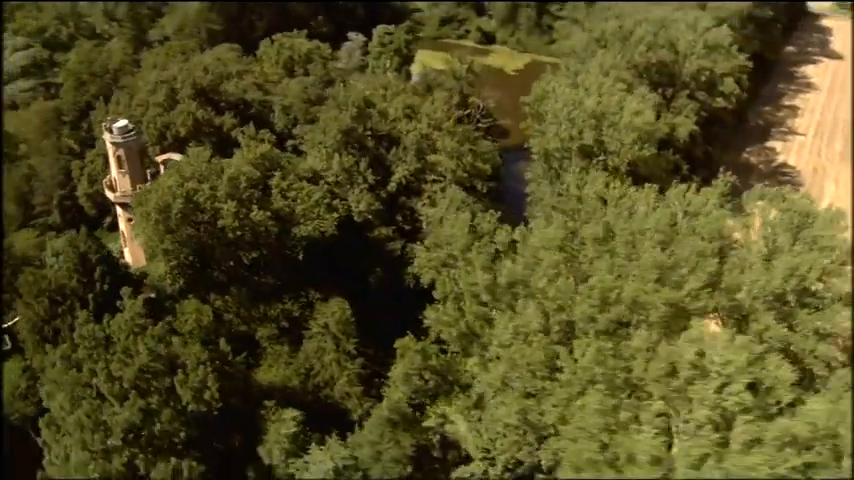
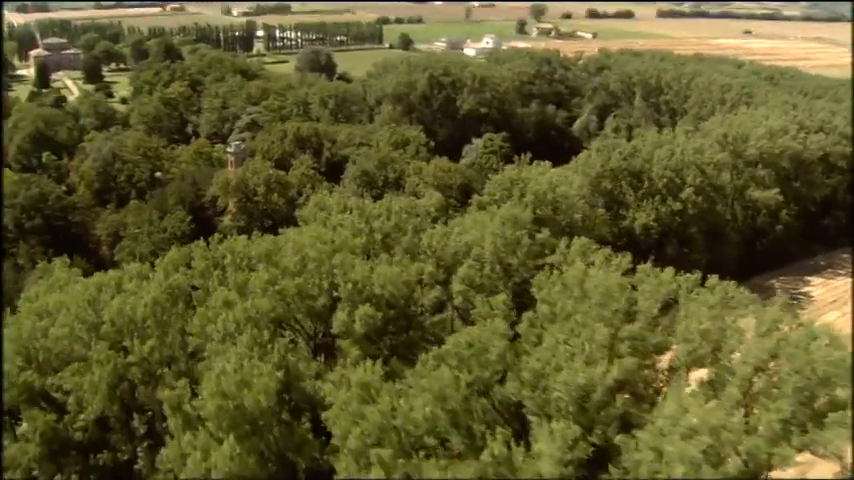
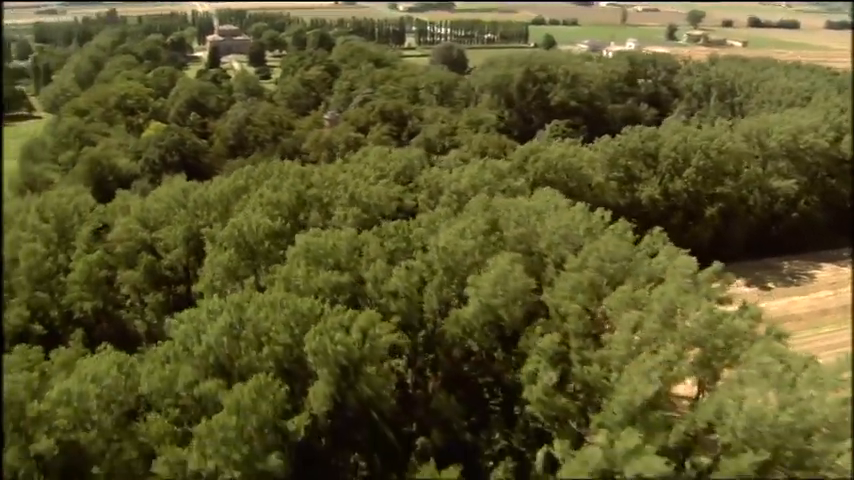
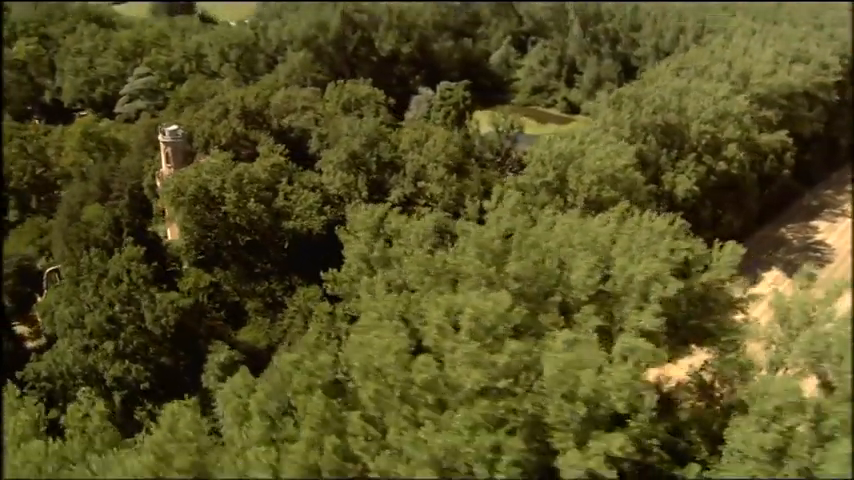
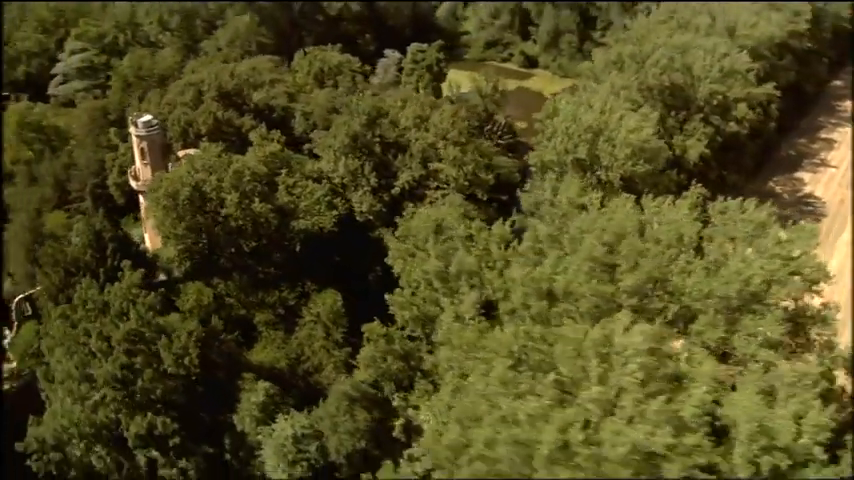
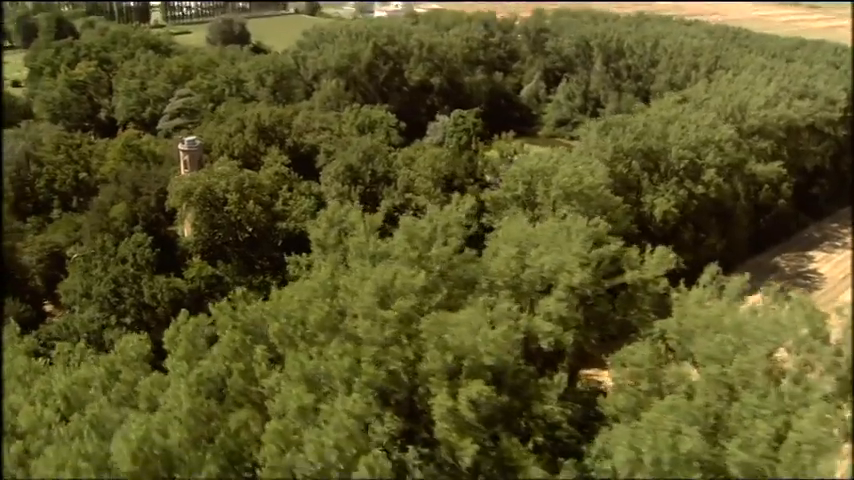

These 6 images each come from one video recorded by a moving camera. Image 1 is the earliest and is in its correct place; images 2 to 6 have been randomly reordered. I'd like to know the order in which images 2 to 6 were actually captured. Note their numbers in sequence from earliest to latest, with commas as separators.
5, 4, 6, 2, 3
